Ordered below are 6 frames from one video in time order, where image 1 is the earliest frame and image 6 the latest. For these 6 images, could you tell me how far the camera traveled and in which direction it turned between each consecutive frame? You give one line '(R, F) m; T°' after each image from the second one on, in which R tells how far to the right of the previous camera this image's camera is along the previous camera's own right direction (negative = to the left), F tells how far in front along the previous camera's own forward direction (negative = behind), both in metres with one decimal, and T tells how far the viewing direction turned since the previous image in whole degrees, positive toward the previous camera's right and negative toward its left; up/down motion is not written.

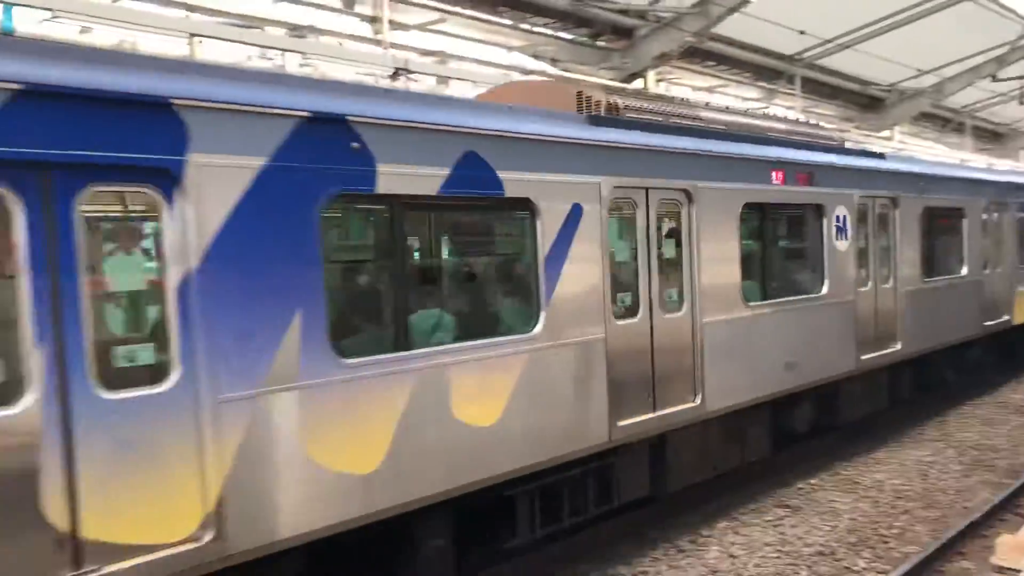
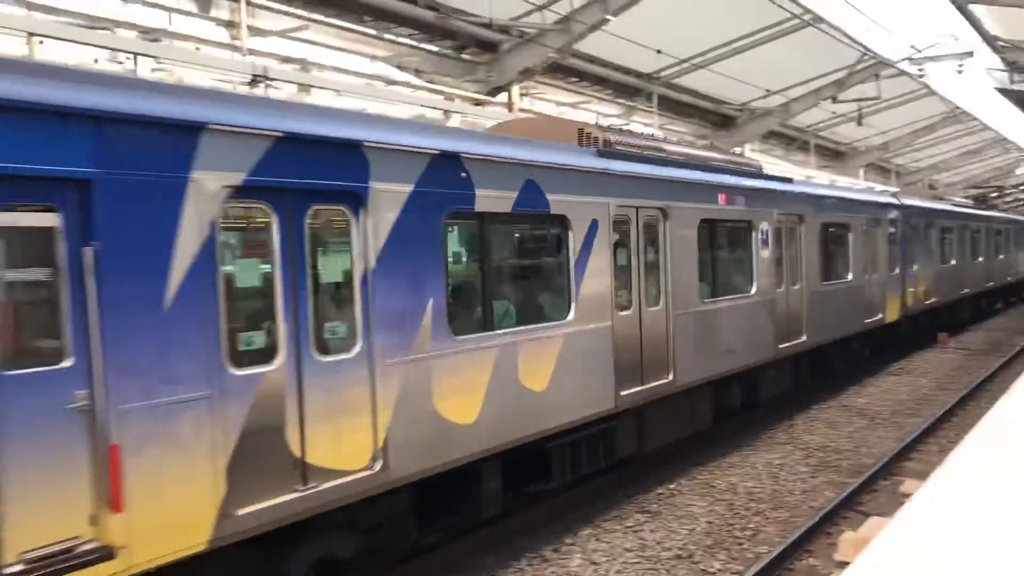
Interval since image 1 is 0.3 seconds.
(0.0, 0.0) m; +8°
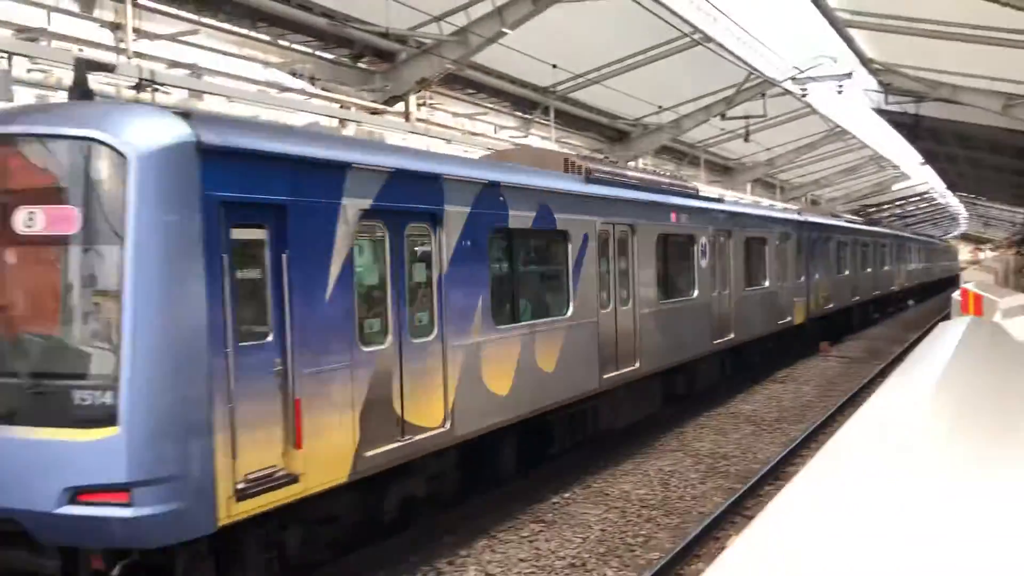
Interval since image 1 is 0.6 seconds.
(-0.1, 0.0) m; +7°
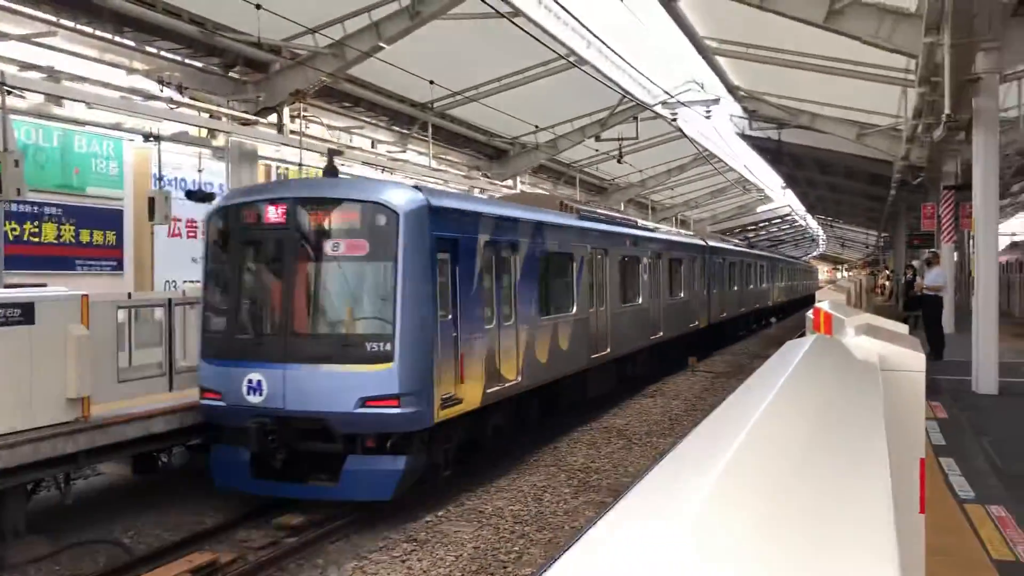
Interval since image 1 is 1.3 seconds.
(-0.2, 0.0) m; +8°
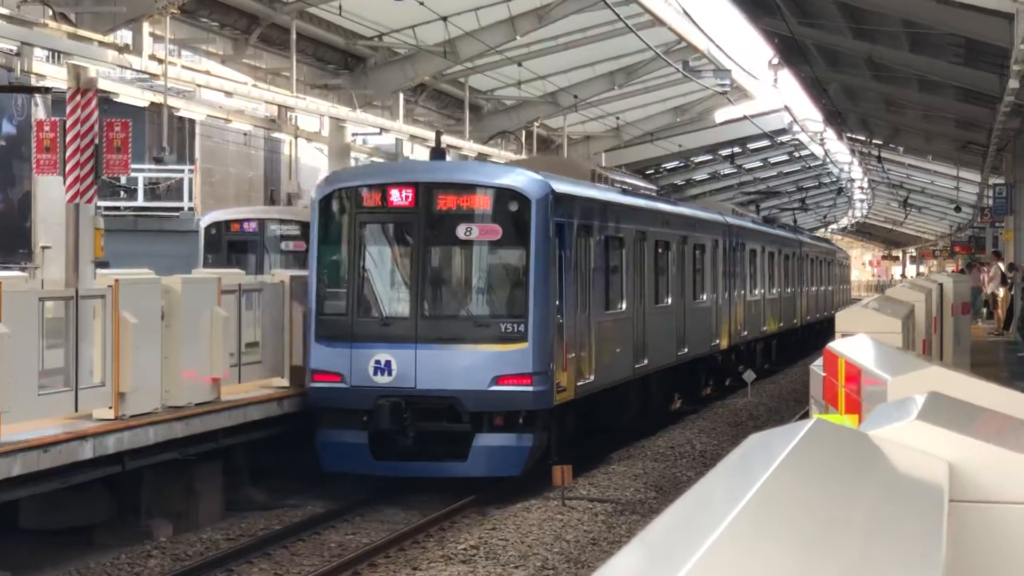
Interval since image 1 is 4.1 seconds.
(+1.4, +8.4) m; +8°
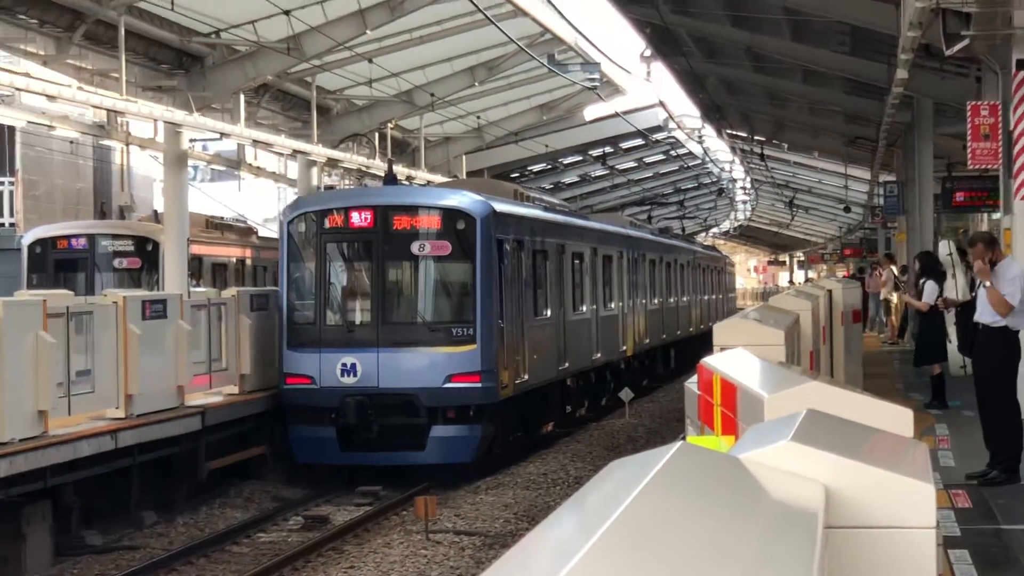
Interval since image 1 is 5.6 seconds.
(+0.6, +0.5) m; +2°
